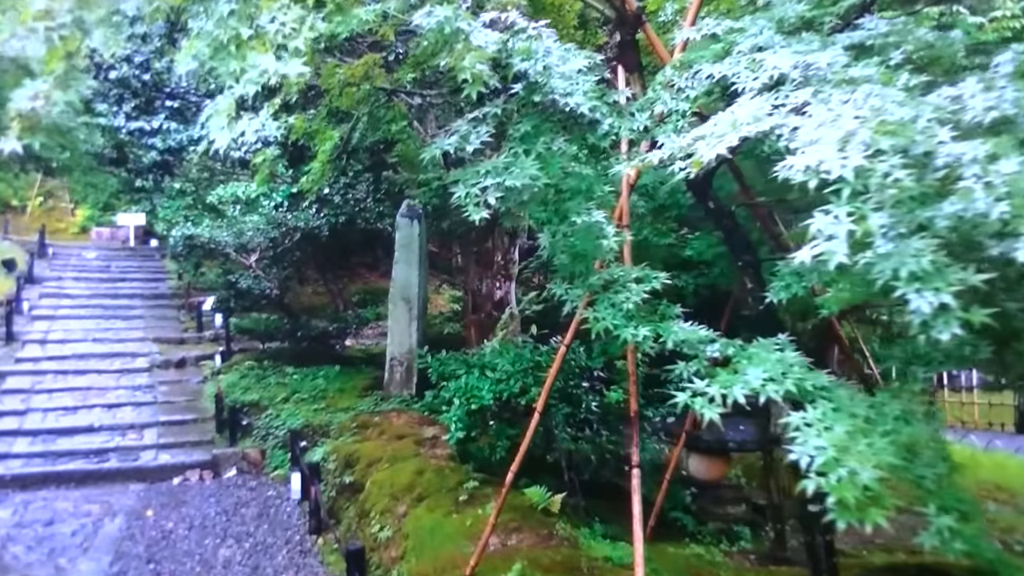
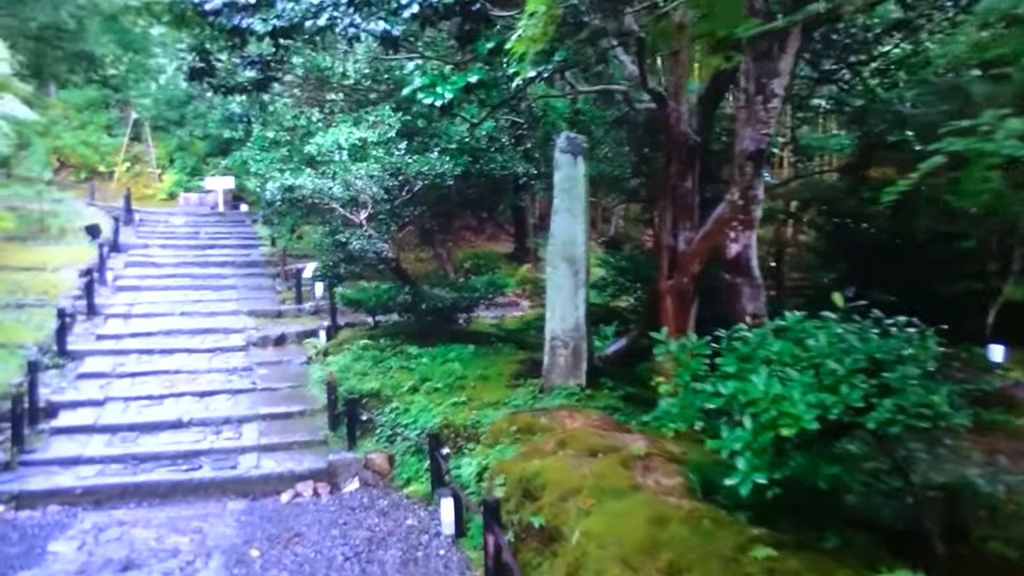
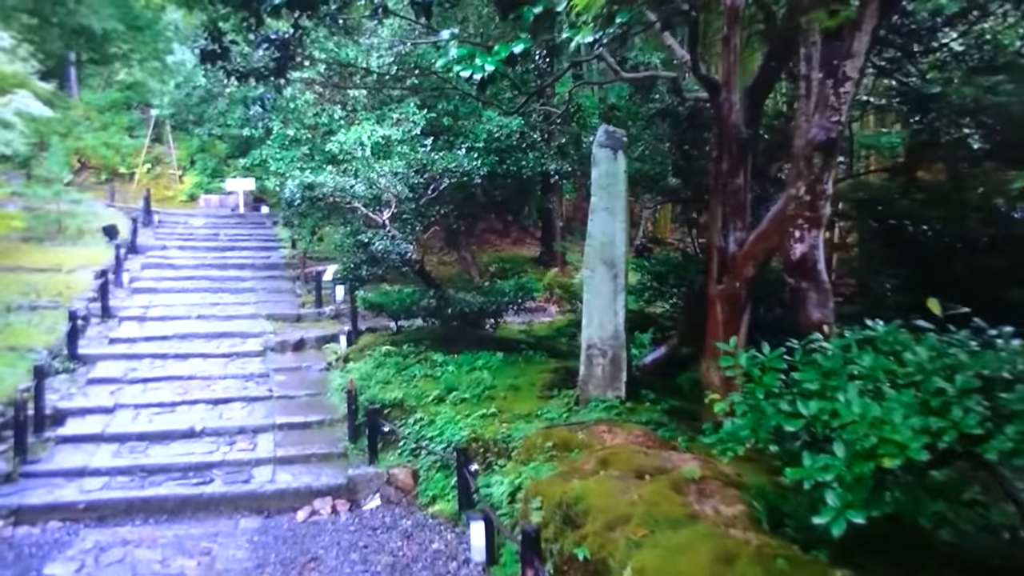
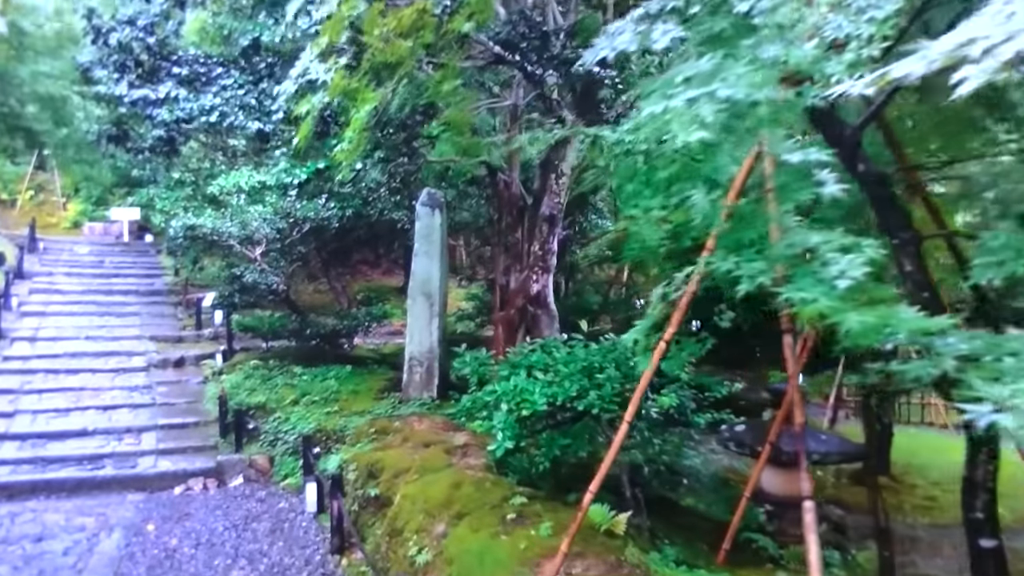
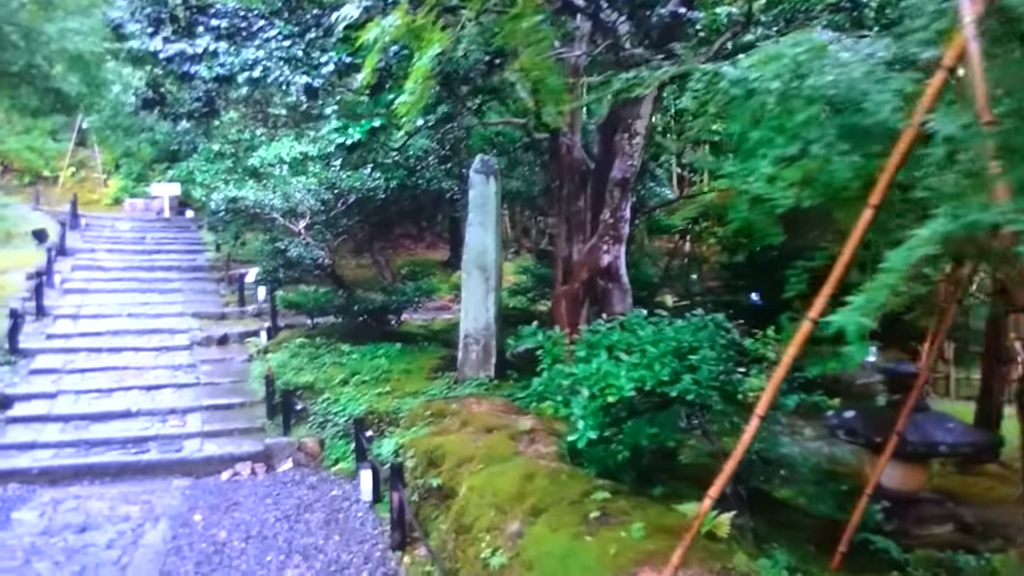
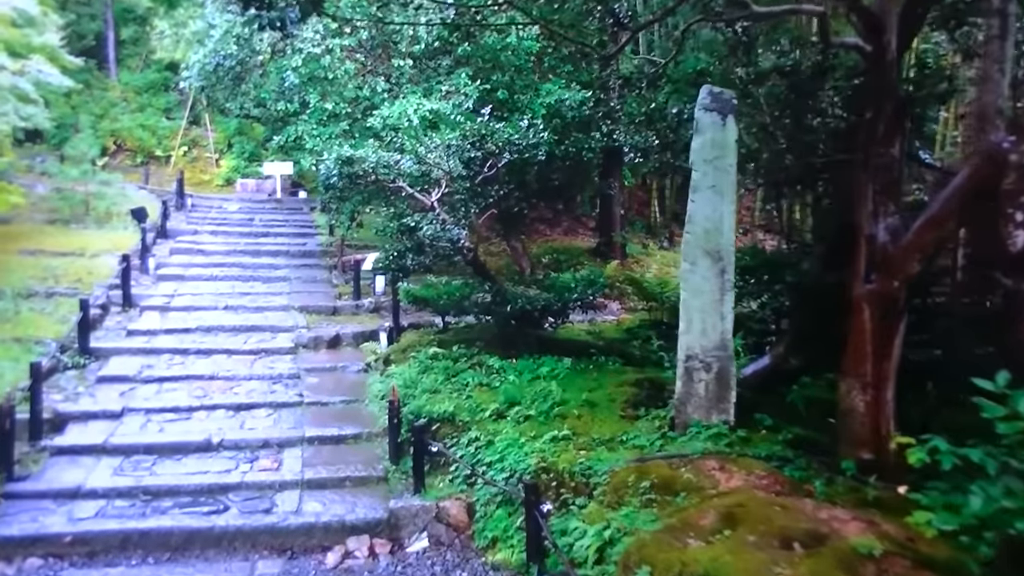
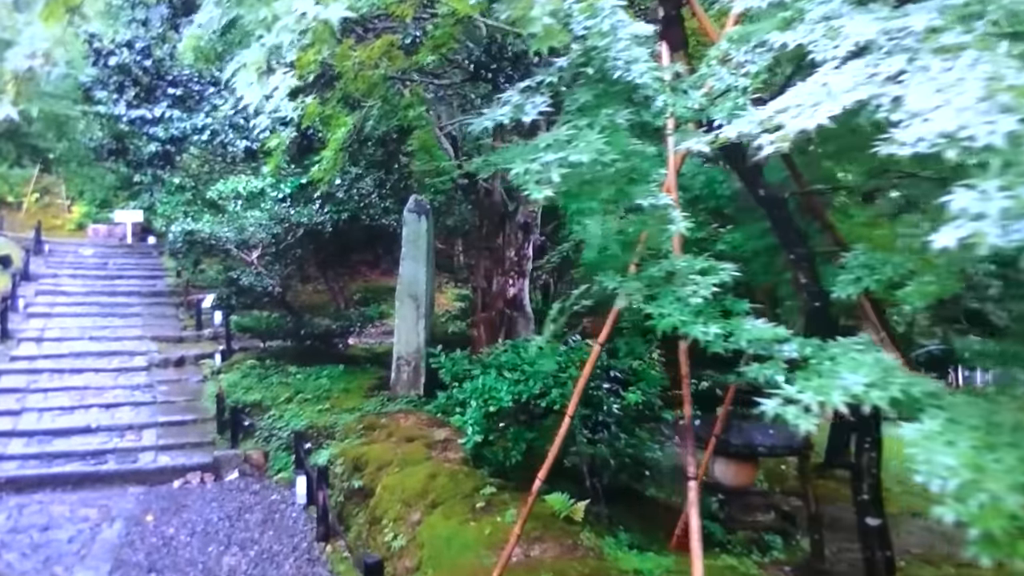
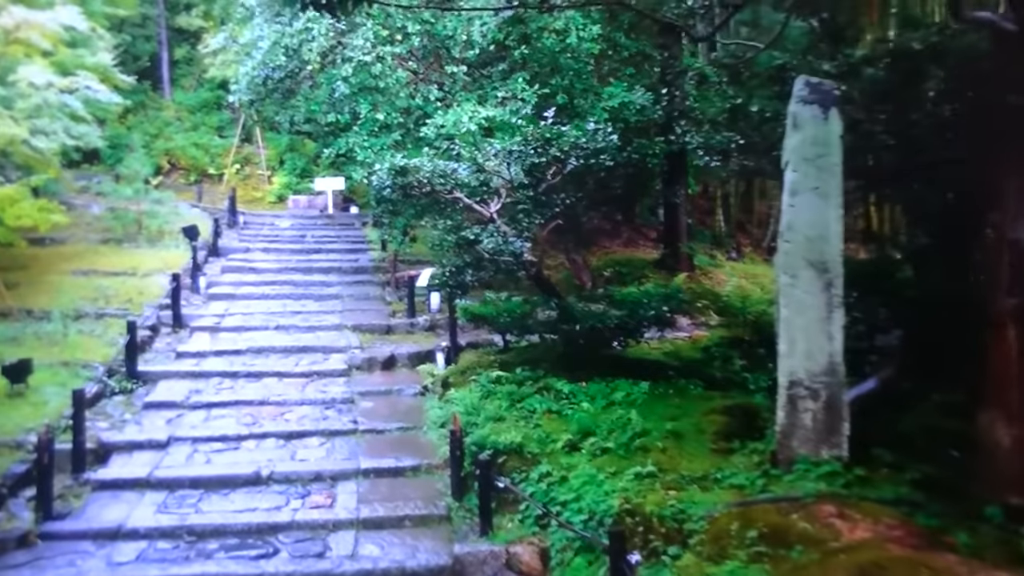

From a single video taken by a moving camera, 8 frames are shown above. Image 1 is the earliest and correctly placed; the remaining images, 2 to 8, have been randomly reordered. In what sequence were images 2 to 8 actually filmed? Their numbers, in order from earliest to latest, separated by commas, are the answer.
7, 4, 5, 2, 3, 6, 8
